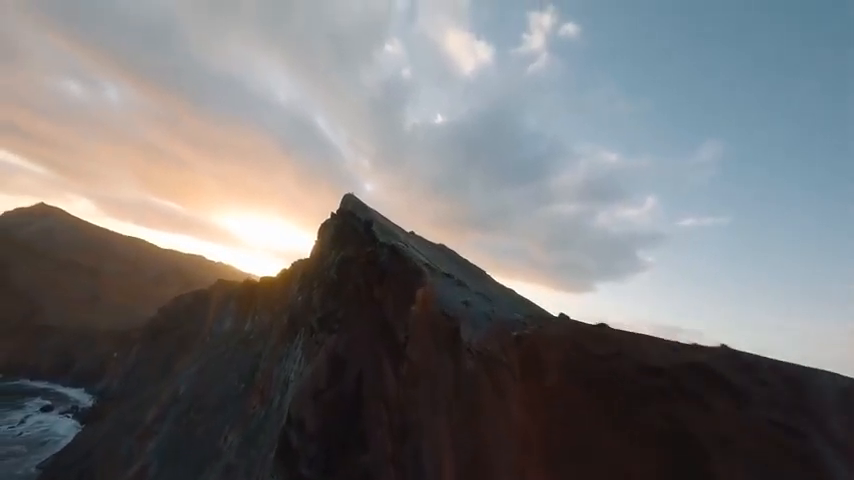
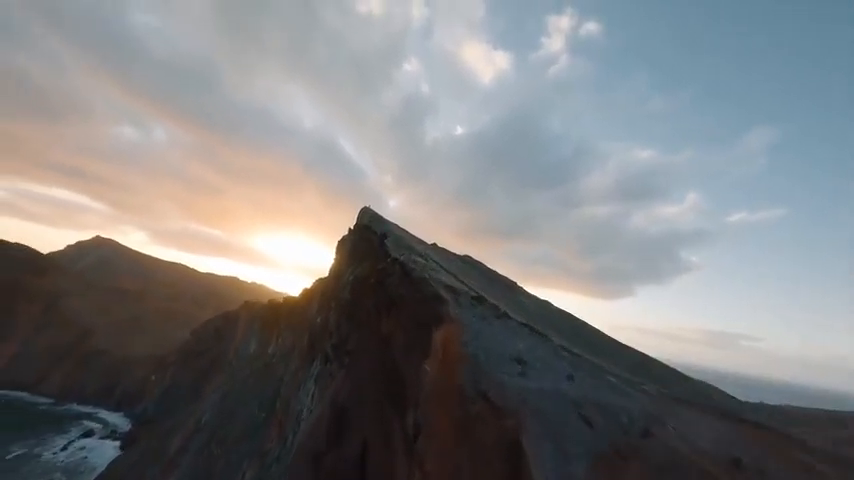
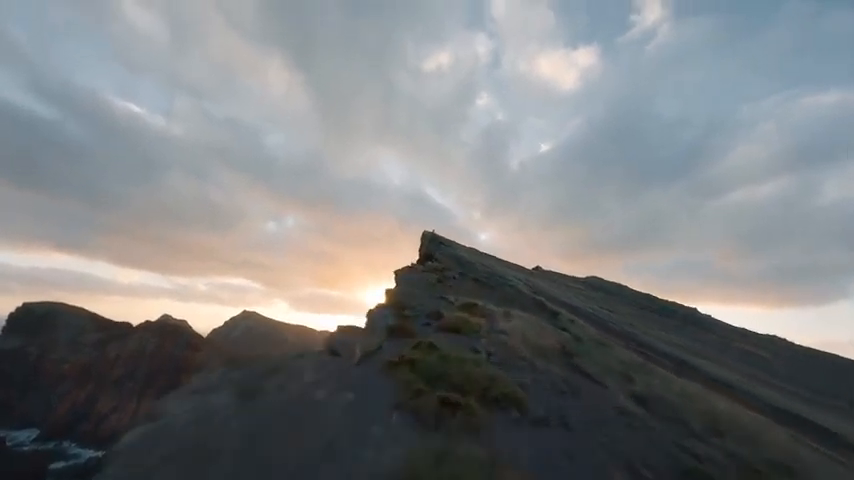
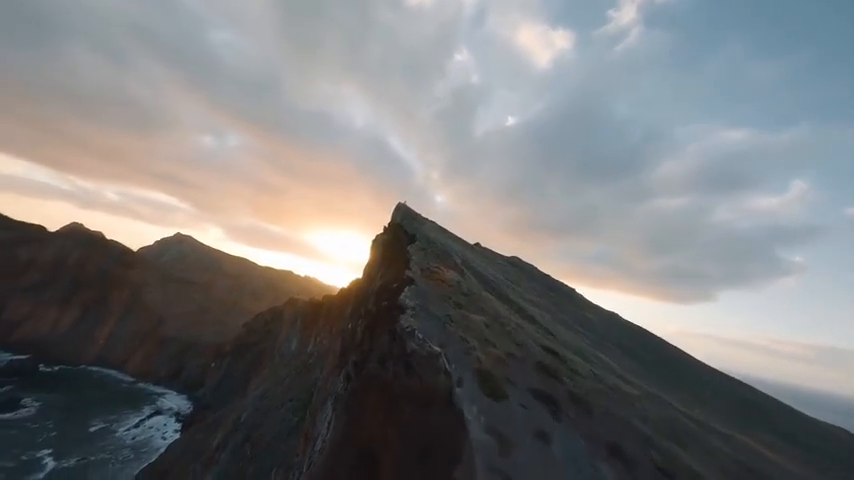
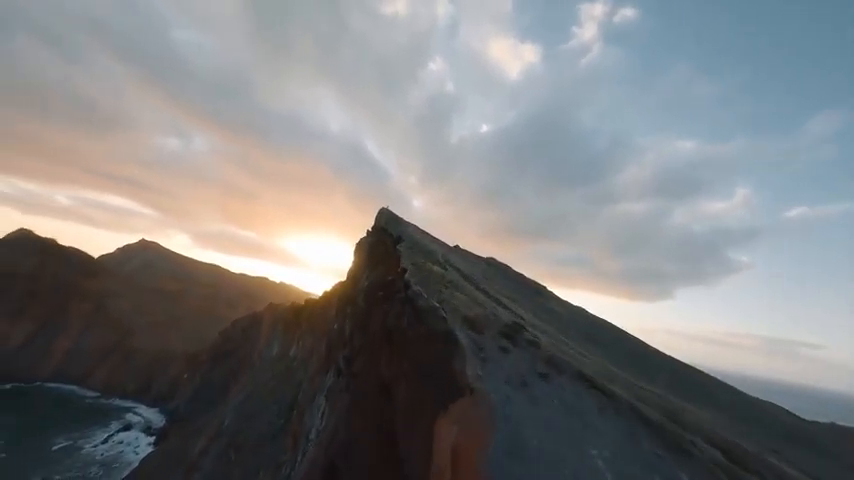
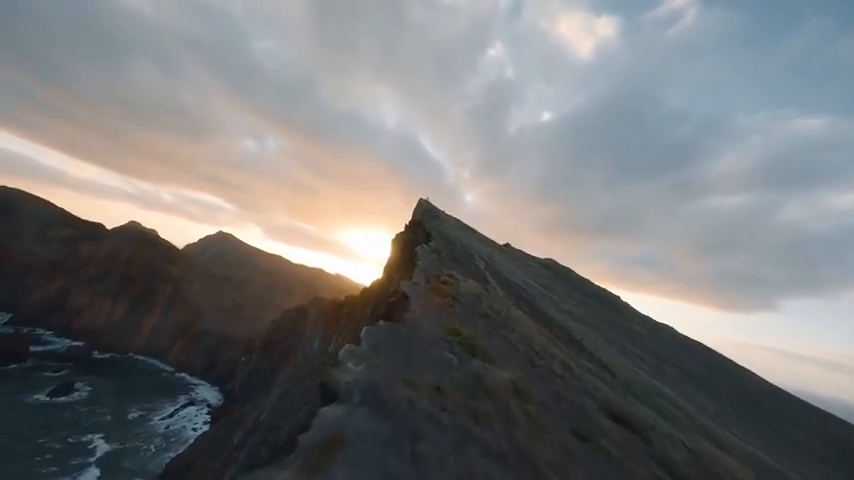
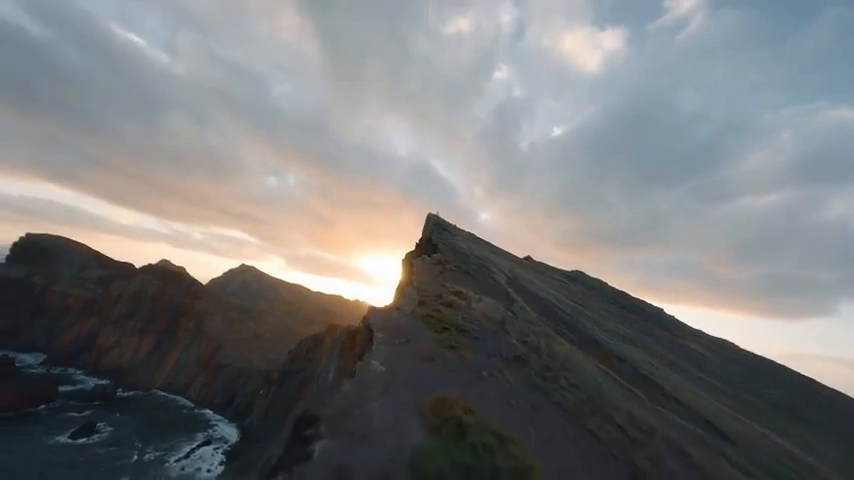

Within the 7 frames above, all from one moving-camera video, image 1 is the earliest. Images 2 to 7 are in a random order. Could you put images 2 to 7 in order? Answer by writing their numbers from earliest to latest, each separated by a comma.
2, 5, 4, 6, 7, 3
